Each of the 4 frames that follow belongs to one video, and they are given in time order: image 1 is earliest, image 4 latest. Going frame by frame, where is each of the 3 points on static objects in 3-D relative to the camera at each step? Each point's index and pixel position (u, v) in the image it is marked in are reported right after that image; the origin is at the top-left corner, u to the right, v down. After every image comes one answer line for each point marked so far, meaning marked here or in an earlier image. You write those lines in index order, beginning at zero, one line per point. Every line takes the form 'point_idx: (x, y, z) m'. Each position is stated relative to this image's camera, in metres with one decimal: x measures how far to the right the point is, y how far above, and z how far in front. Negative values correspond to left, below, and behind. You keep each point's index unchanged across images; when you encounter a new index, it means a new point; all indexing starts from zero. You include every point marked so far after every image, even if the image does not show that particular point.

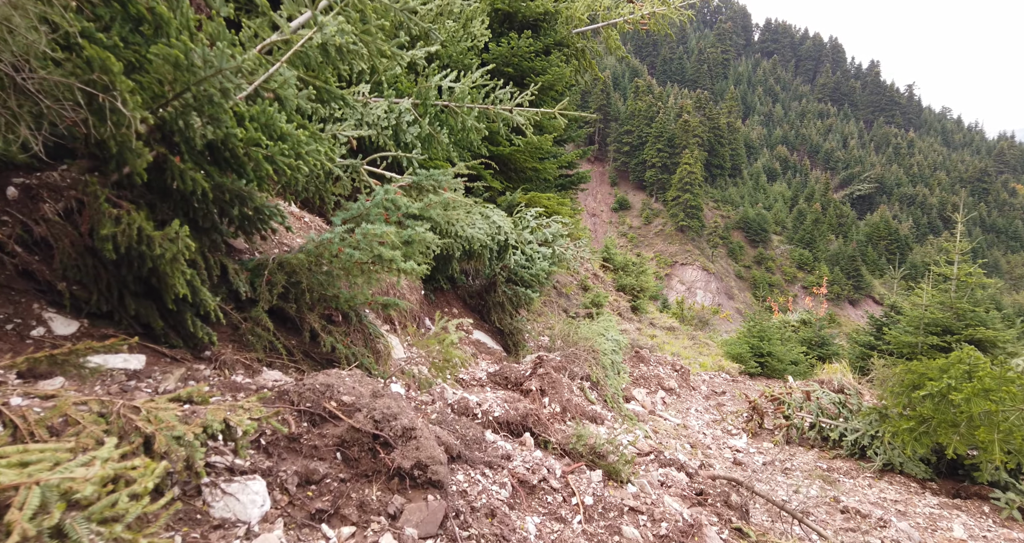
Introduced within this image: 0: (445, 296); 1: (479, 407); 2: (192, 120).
0: (-1.0, -0.4, +8.4) m
1: (-0.3, -1.2, +4.8) m
2: (-1.8, +0.9, +3.2) m
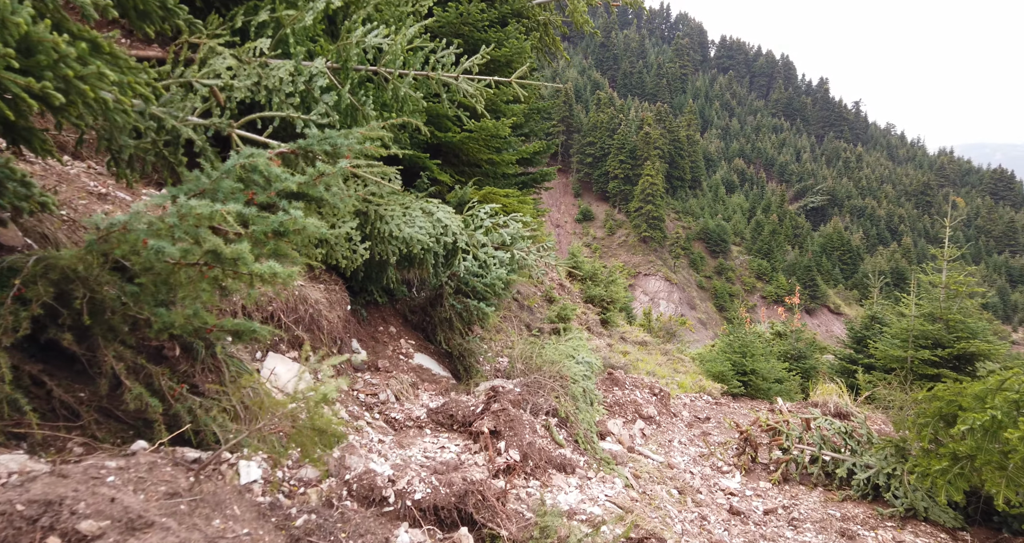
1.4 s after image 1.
0: (-1.6, -0.5, +6.9) m
1: (-0.7, -1.2, +3.4) m
2: (-2.1, +0.8, +1.7) m
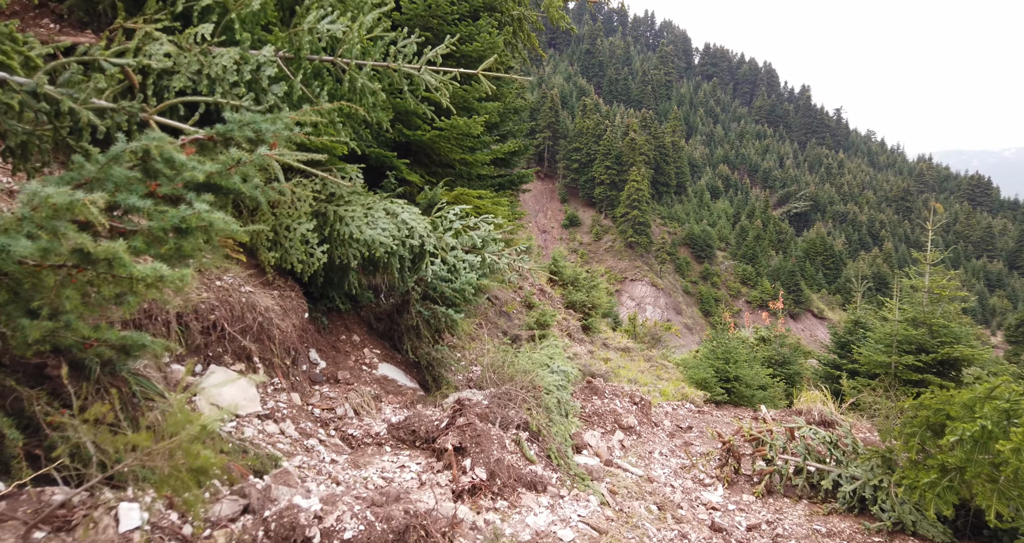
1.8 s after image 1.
0: (-1.9, -0.5, +6.5) m
1: (-0.9, -1.3, +3.0) m
2: (-2.3, +0.8, +1.3) m
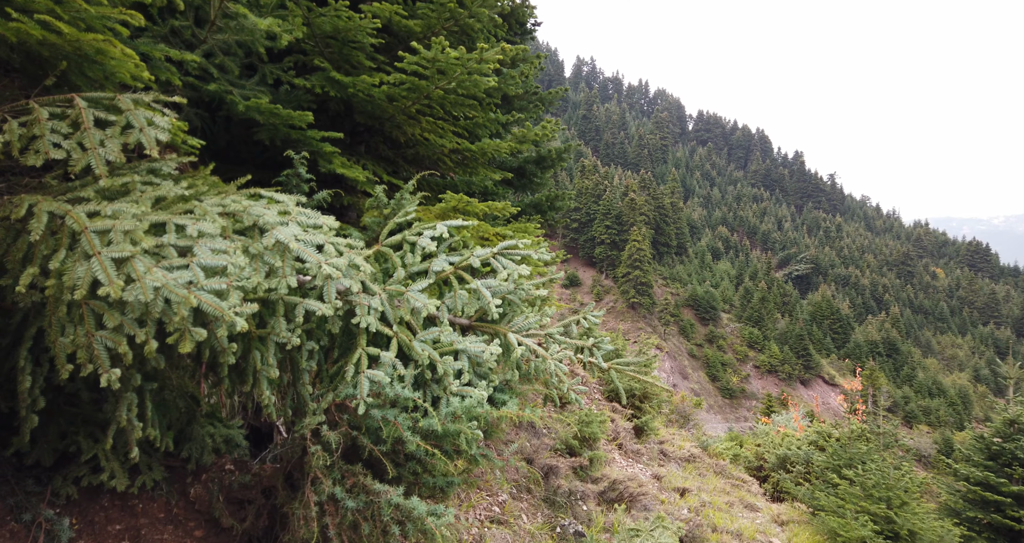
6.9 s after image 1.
0: (-1.6, -1.0, +2.5) m
1: (-0.6, -1.4, -1.1) m
2: (-2.0, +0.9, -2.6) m
